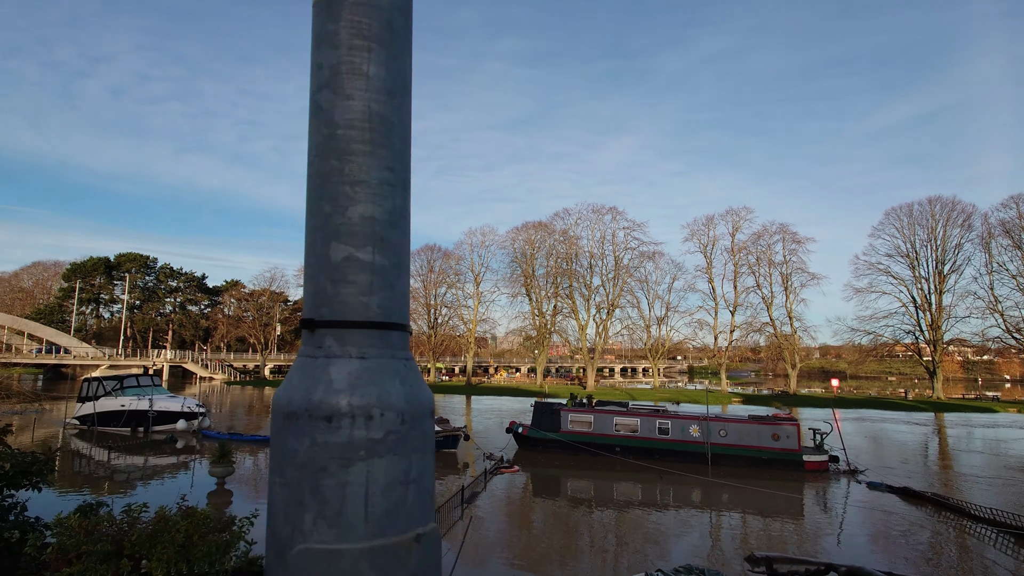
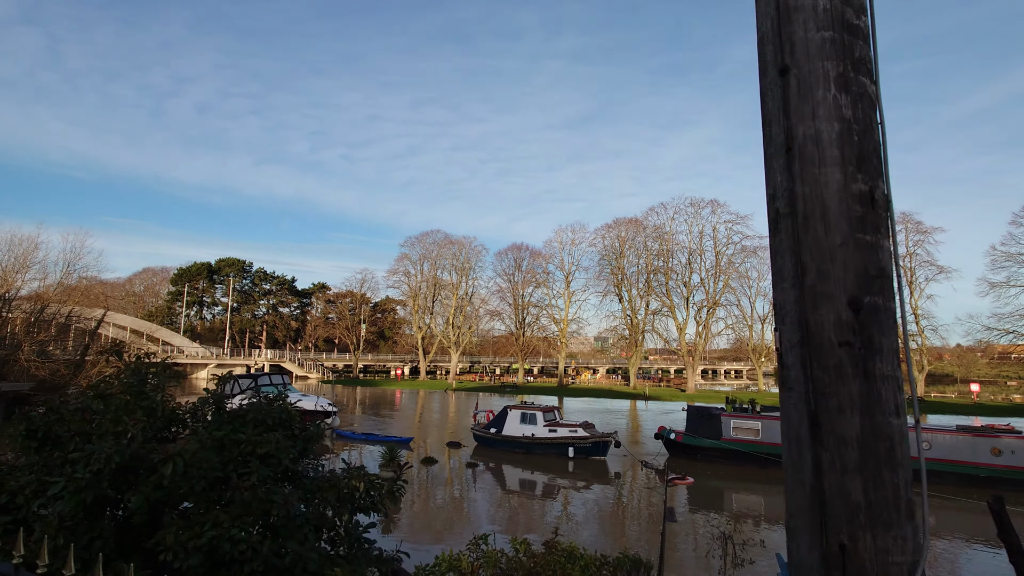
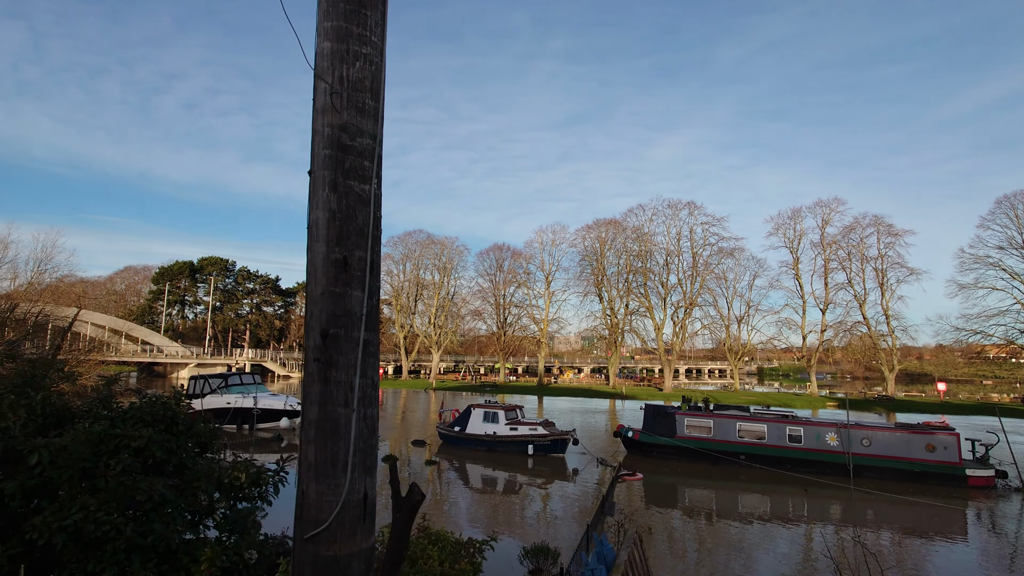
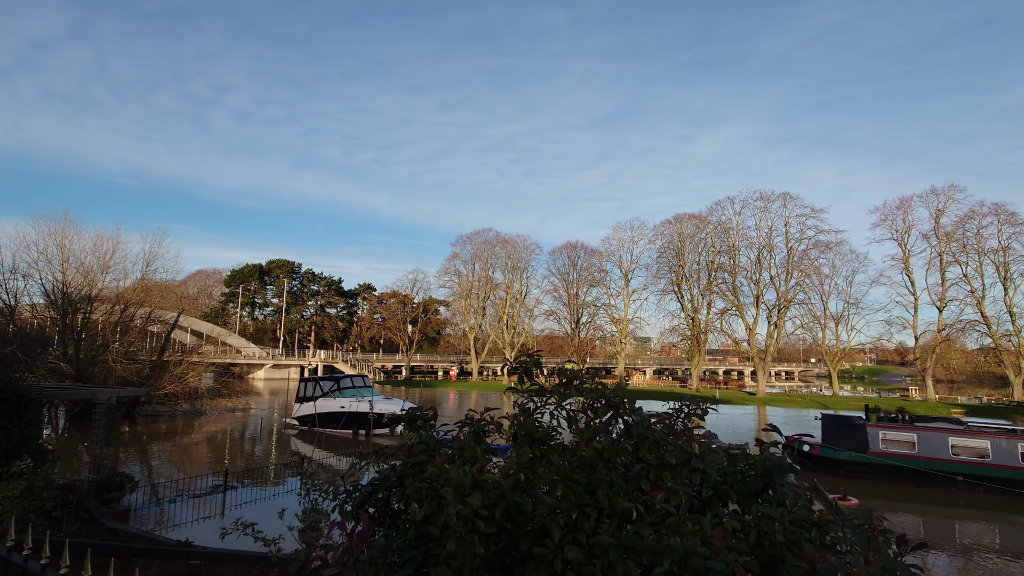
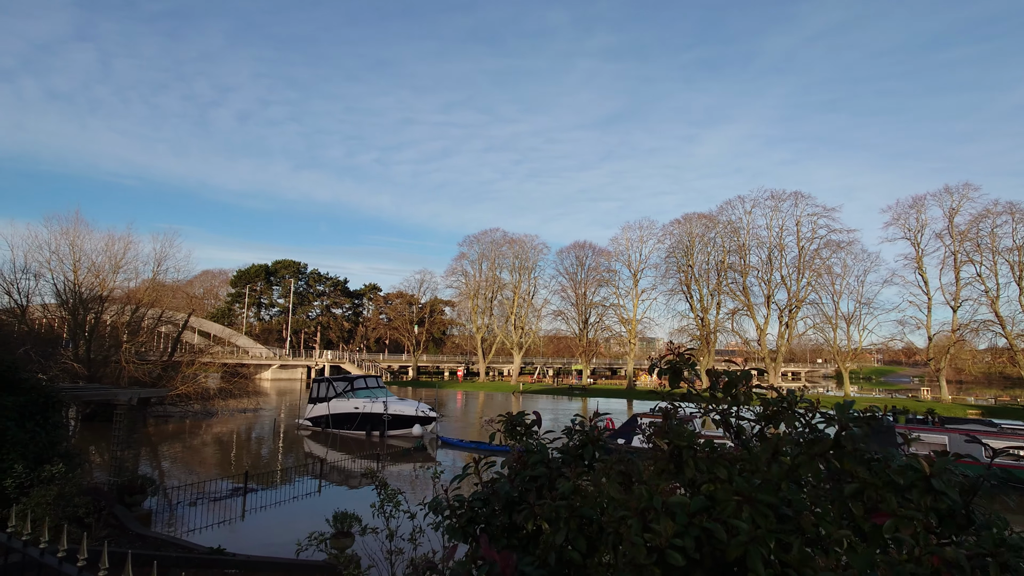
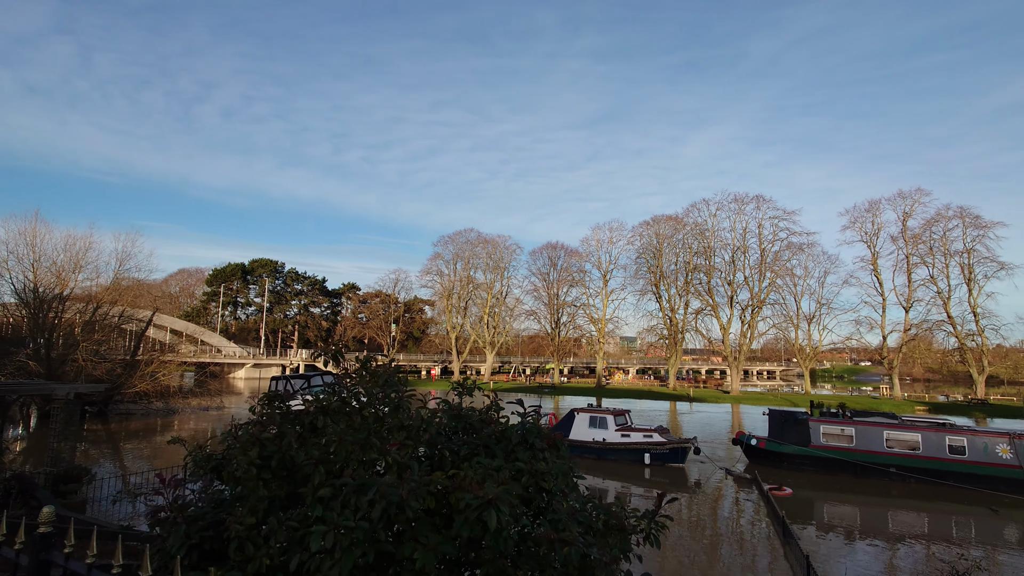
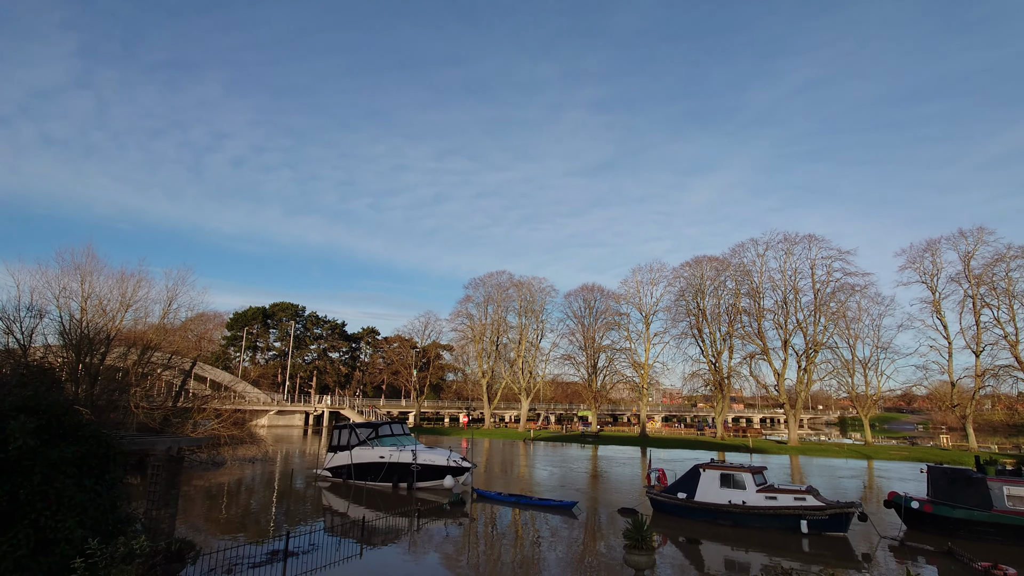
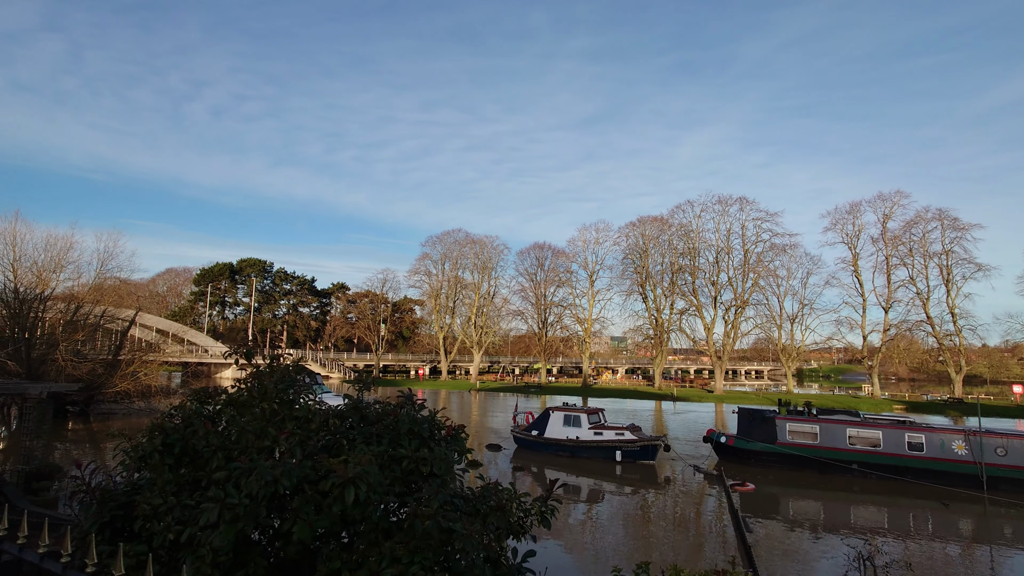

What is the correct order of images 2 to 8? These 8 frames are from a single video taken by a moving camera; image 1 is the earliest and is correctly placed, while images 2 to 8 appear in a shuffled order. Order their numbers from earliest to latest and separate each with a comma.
3, 2, 8, 6, 4, 5, 7
